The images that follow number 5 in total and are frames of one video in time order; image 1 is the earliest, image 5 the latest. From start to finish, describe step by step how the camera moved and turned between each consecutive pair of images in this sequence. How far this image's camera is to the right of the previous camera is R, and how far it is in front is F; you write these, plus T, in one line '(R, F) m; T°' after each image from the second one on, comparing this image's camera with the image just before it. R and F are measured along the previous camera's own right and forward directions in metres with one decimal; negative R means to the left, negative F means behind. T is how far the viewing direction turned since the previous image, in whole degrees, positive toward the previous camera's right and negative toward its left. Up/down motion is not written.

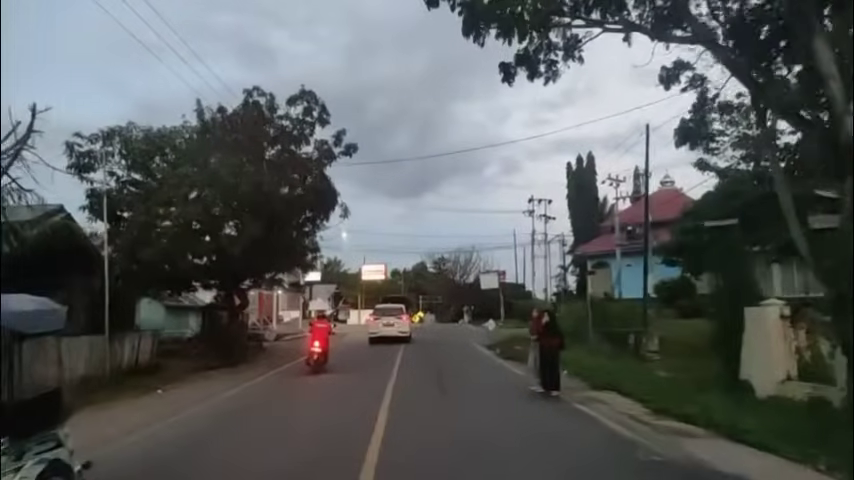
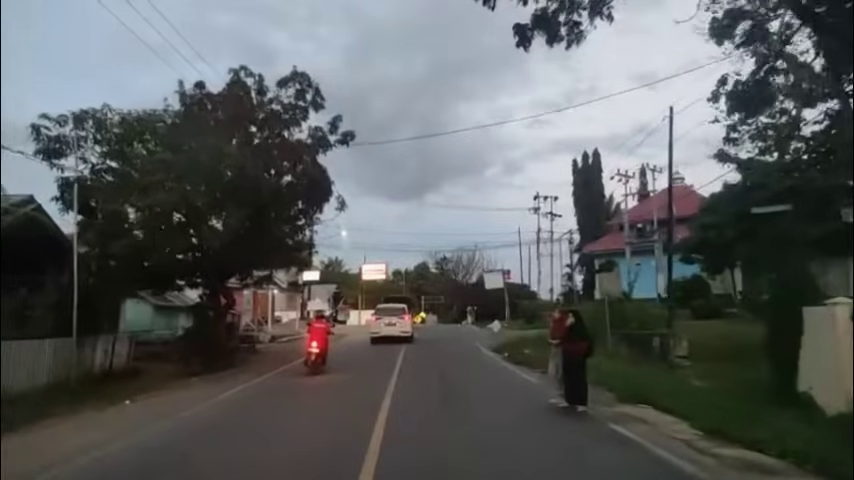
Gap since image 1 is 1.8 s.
(0.0, +2.2) m; 0°
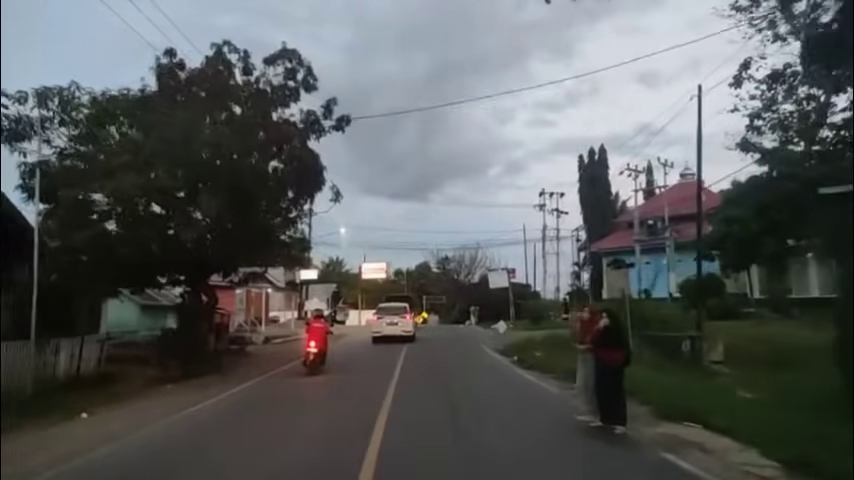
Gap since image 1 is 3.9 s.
(0.0, +2.3) m; 0°
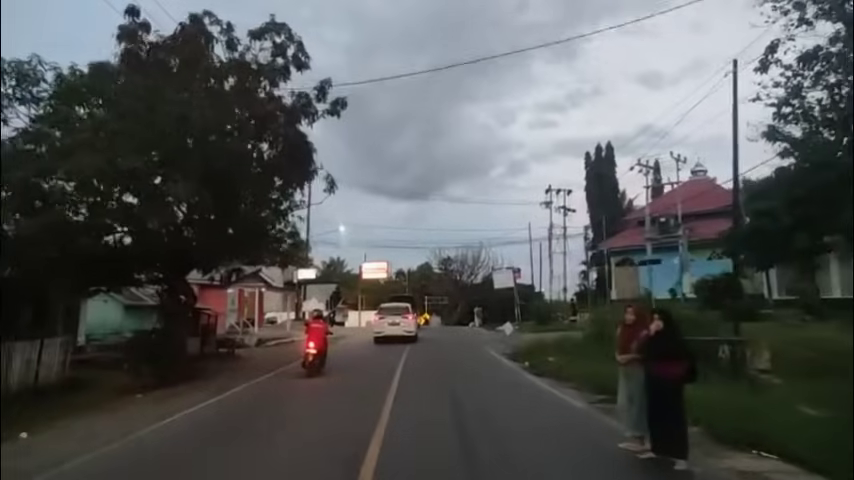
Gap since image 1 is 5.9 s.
(0.0, +2.3) m; 0°
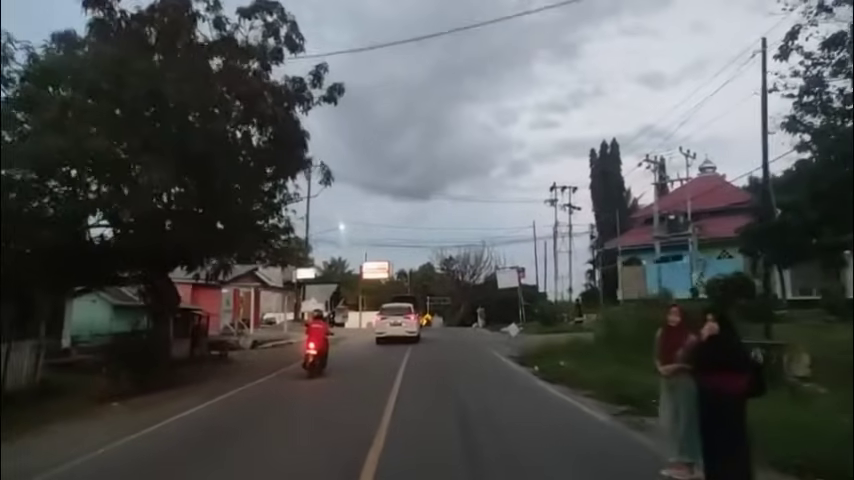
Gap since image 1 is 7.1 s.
(0.0, +1.5) m; 0°
